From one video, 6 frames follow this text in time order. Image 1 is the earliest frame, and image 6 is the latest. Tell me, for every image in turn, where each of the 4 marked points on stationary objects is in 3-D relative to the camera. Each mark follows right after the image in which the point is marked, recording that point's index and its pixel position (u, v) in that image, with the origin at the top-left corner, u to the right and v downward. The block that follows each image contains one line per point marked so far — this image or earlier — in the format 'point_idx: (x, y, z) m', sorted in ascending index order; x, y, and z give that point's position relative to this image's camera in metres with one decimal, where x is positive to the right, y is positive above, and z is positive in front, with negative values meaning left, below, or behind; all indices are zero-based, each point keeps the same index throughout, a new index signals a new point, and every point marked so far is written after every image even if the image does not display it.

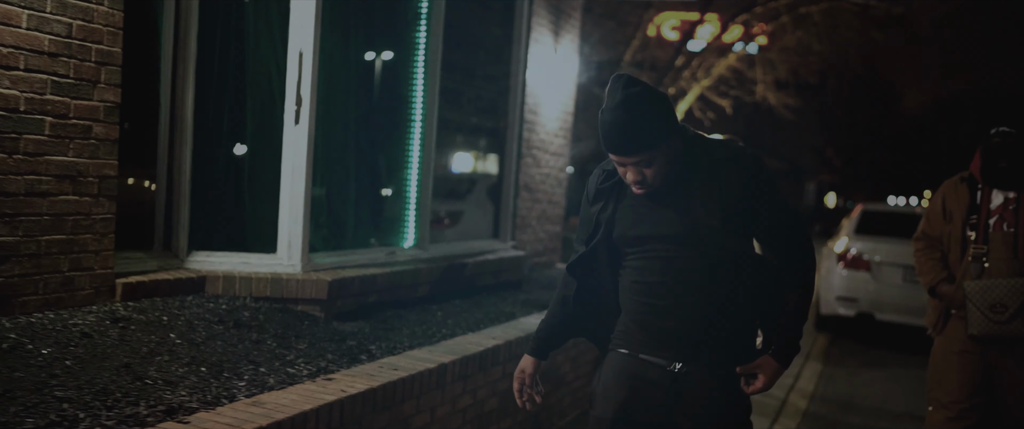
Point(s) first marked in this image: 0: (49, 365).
0: (-2.0, -0.6, +3.8) m
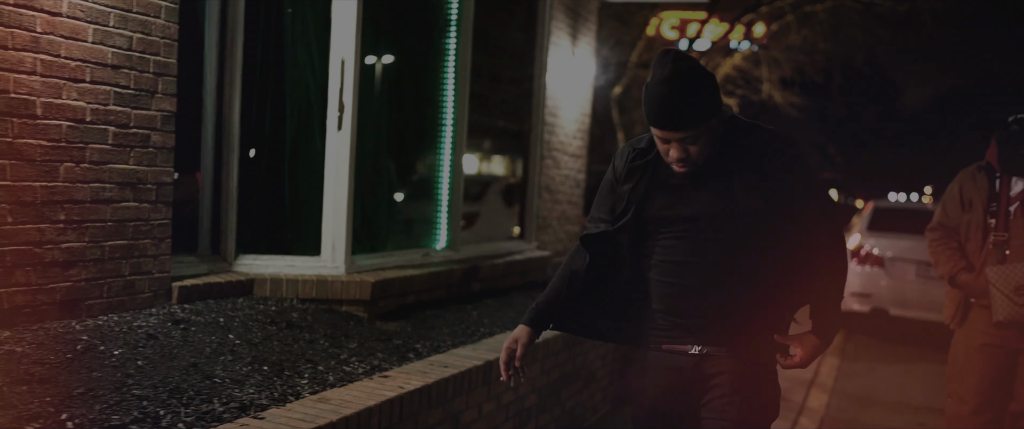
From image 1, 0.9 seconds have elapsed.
0: (-1.7, -0.7, +3.9) m
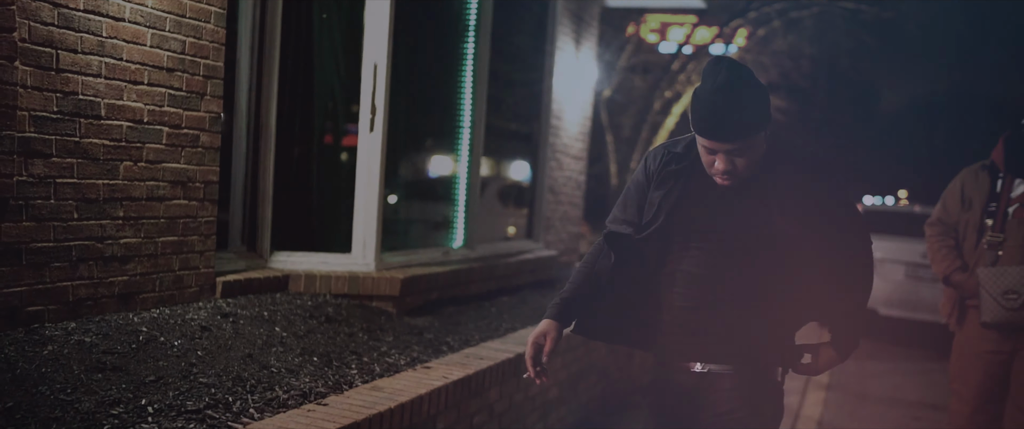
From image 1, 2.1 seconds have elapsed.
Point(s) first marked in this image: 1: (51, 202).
0: (-1.5, -0.7, +4.1) m
1: (-2.1, +0.1, +4.0) m
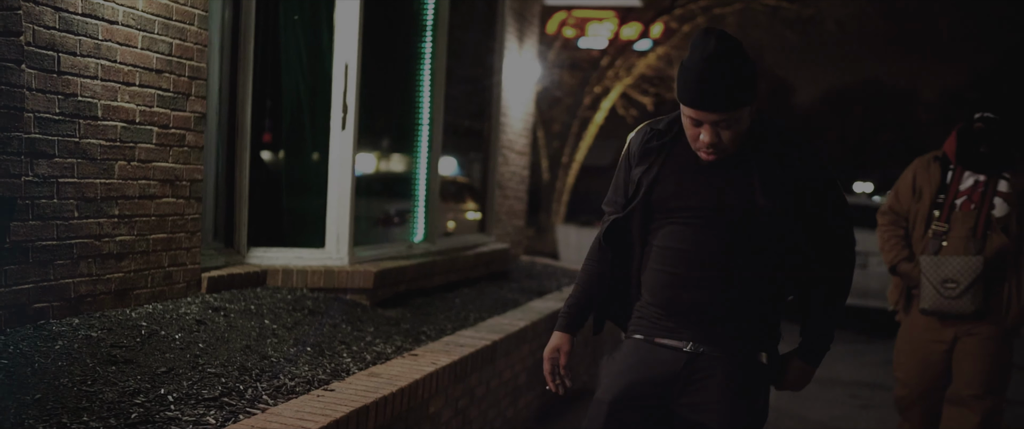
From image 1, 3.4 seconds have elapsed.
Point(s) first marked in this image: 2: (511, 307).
0: (-1.6, -0.6, +4.3) m
1: (-2.2, +0.1, +4.1) m
2: (0.0, -0.8, +7.3) m
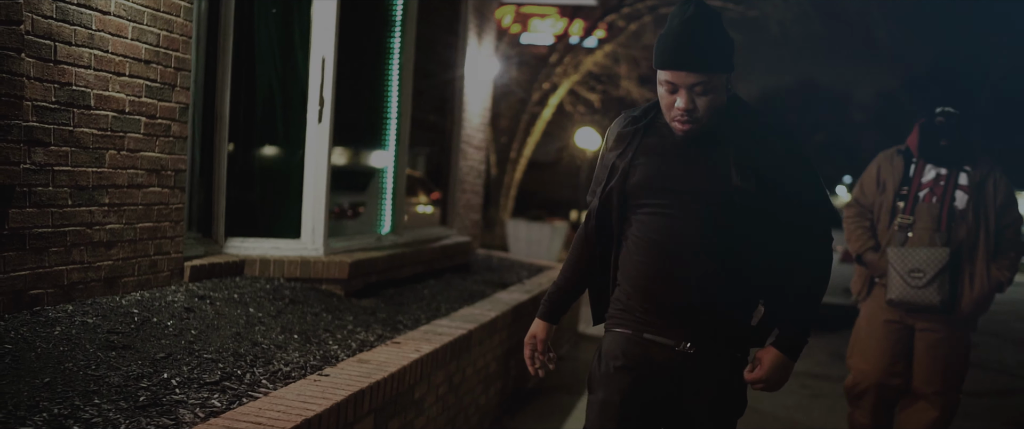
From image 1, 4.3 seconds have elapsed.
0: (-1.7, -0.6, +4.4) m
1: (-2.2, +0.1, +4.2) m
2: (-0.3, -0.7, +7.5) m
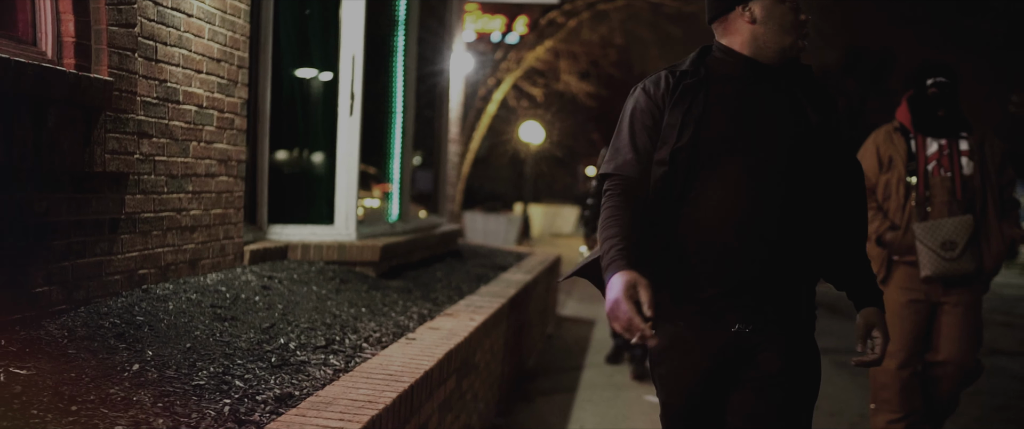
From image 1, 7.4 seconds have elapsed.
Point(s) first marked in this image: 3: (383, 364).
0: (-1.3, -0.5, +4.8) m
1: (-1.9, +0.2, +4.5) m
2: (-0.2, -0.6, +8.0) m
3: (-0.6, -0.7, +4.0) m
